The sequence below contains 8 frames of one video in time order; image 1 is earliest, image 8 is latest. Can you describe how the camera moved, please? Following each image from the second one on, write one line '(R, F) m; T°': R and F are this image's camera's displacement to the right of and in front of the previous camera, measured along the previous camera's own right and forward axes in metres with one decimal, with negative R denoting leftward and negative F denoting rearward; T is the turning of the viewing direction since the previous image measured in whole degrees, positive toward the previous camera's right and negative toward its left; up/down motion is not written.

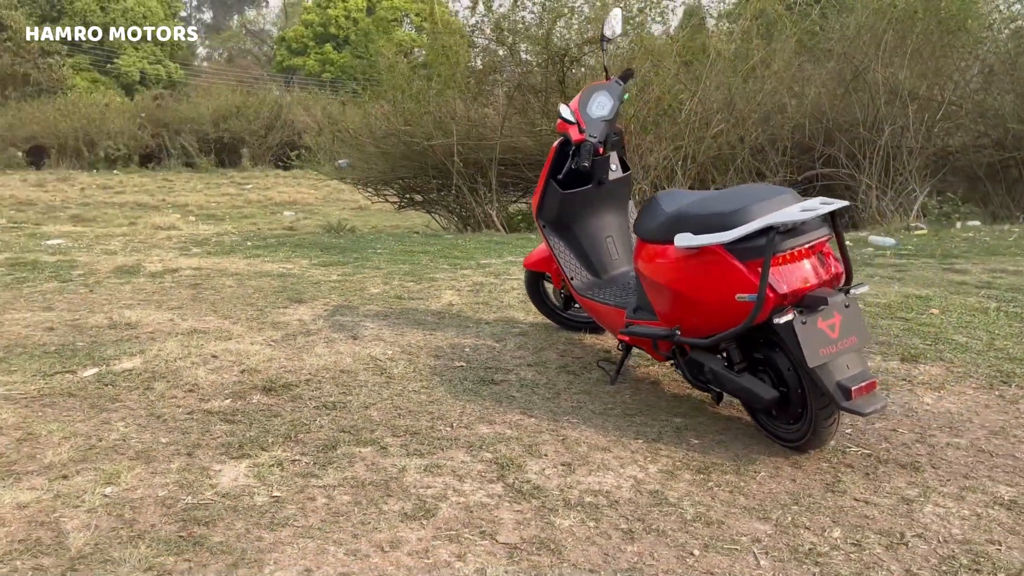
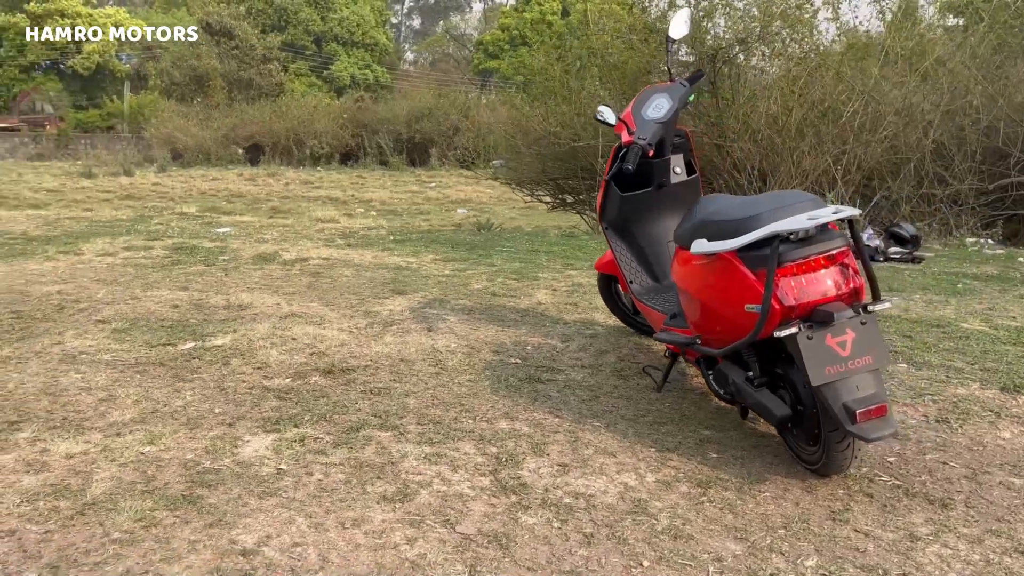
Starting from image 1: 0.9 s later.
(+0.6, 0.0) m; -13°
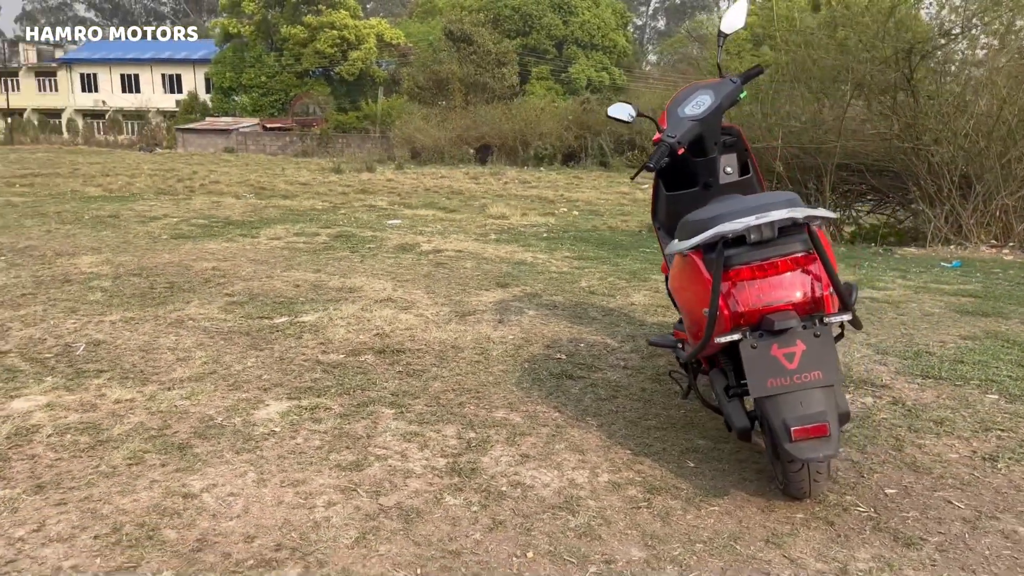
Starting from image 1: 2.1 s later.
(+0.9, +0.1) m; -16°
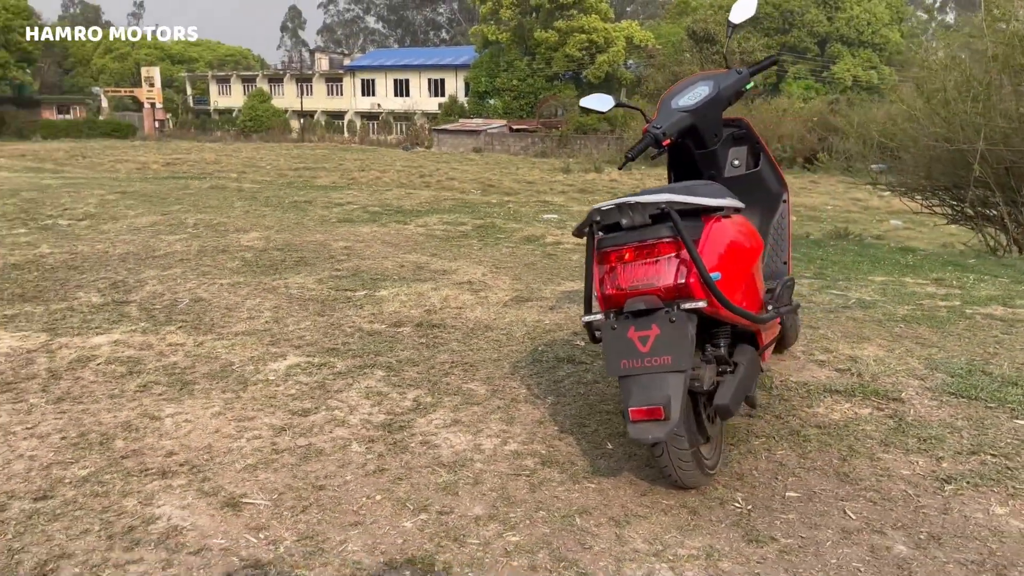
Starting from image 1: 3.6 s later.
(+1.1, 0.0) m; -16°
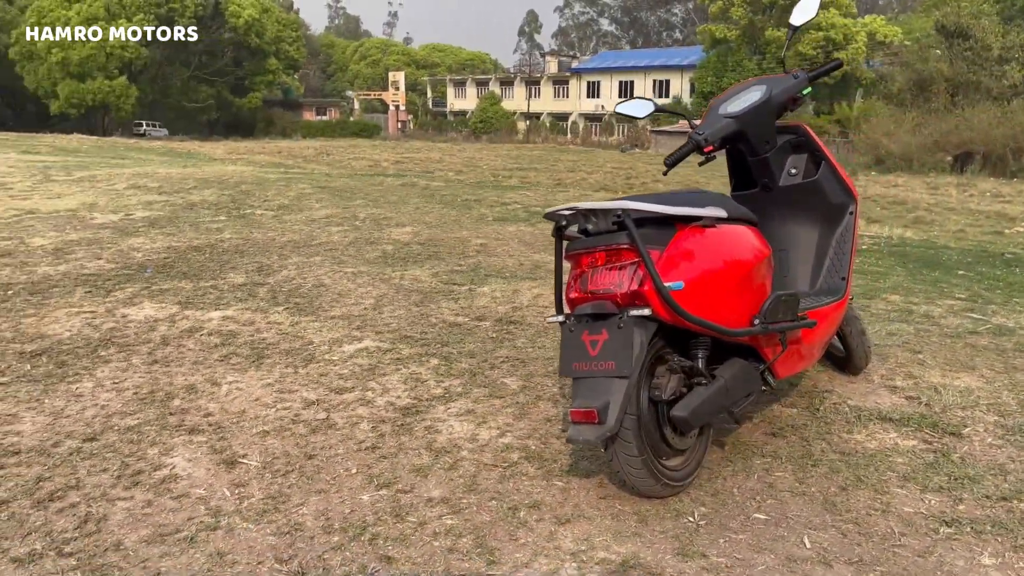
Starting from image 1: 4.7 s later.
(+0.7, 0.0) m; -15°
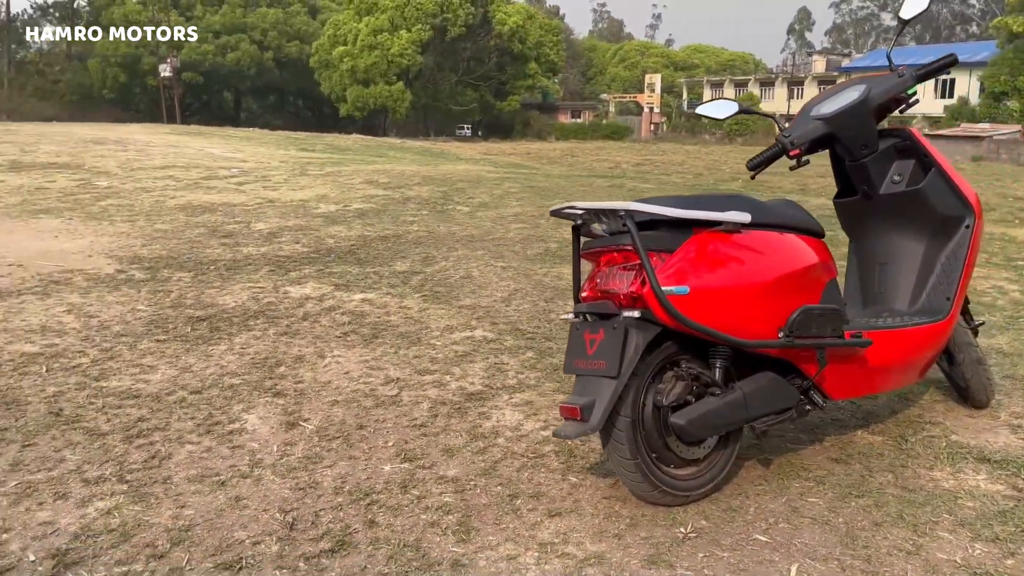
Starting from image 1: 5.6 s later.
(+0.7, 0.0) m; -17°
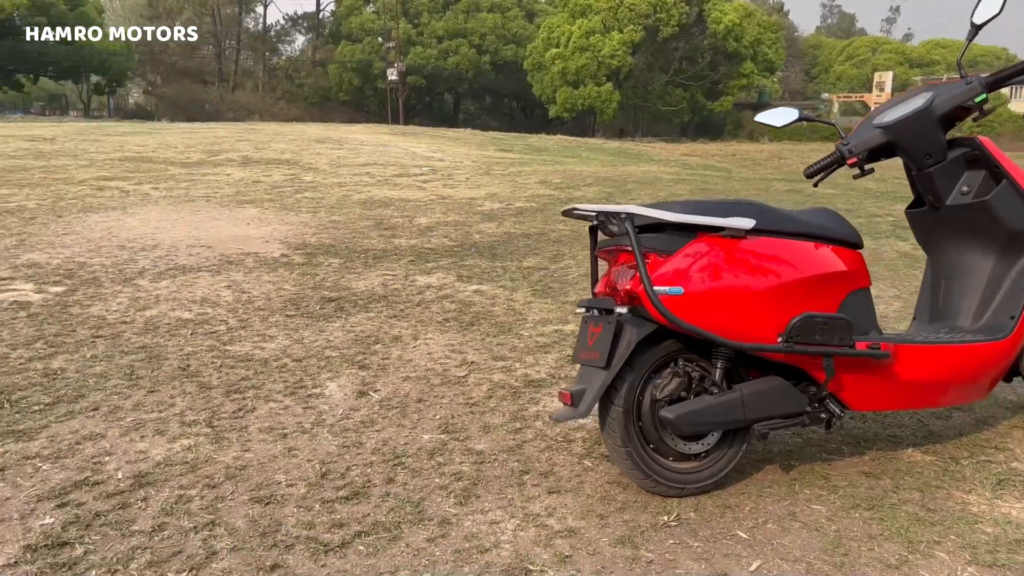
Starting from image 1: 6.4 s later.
(+0.6, -0.2) m; -14°
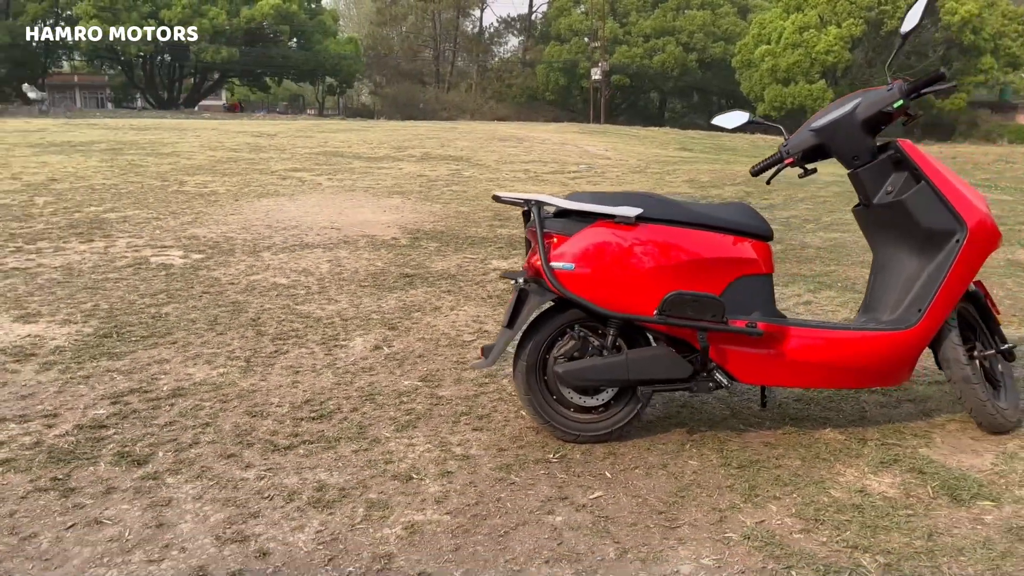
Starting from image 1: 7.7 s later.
(+1.0, -0.4) m; -14°
